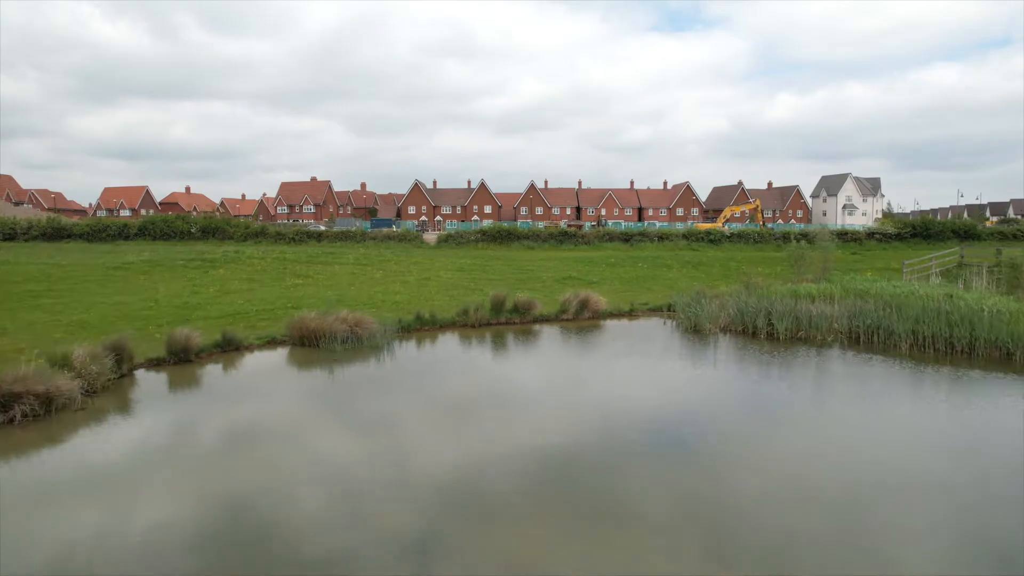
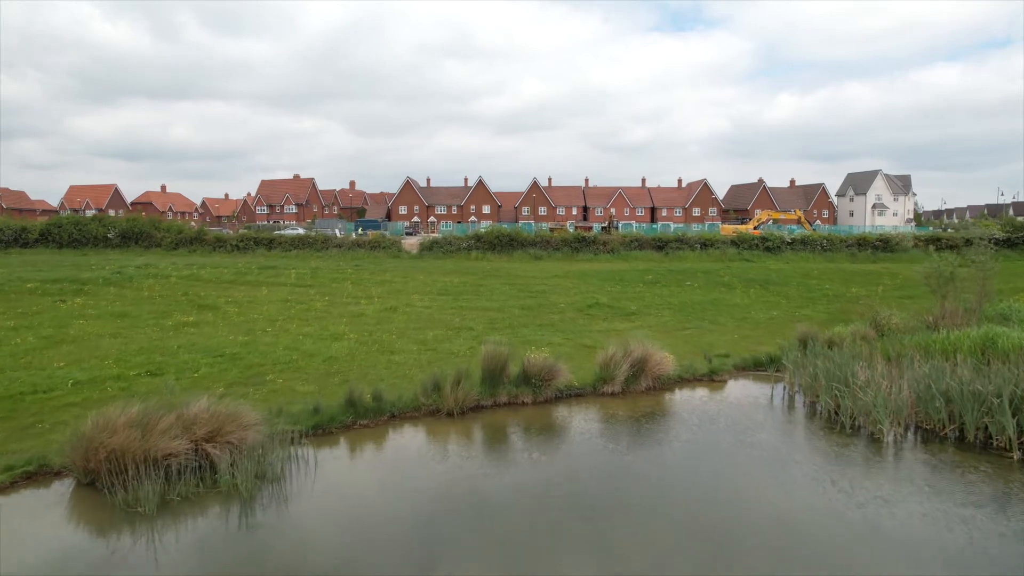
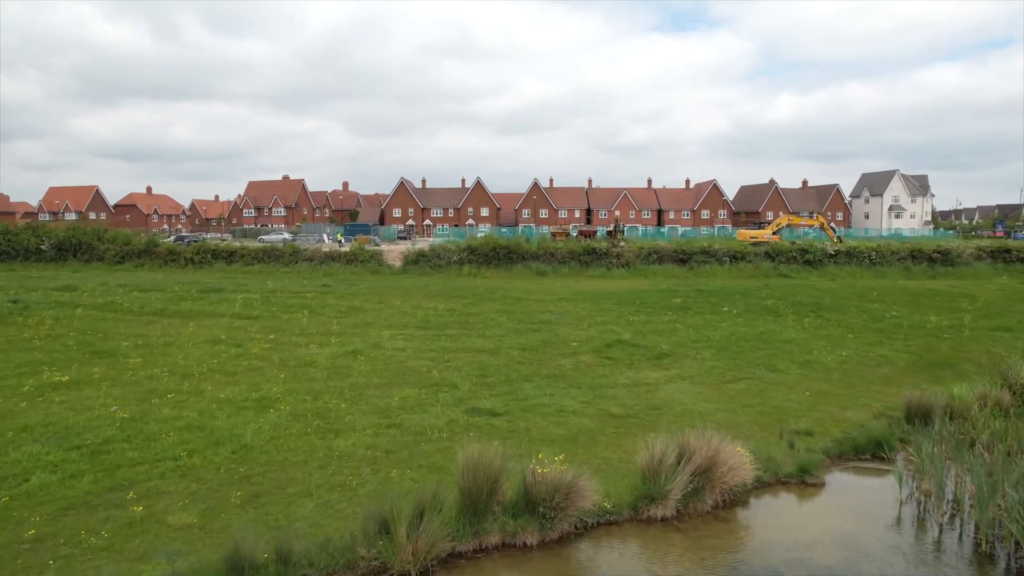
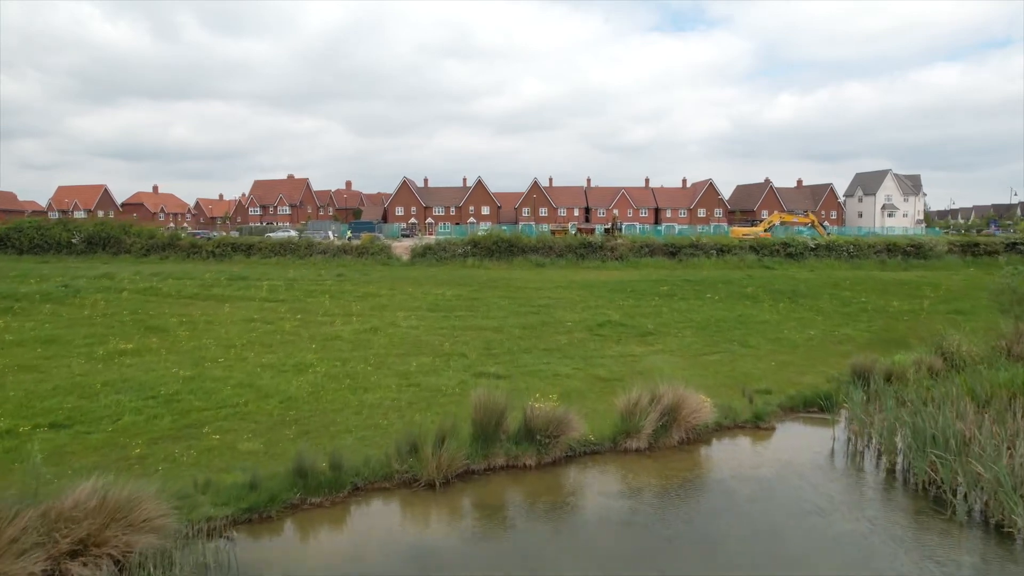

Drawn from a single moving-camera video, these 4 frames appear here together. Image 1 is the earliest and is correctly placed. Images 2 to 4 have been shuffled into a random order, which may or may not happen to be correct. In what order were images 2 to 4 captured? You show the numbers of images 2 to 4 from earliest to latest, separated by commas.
2, 4, 3
